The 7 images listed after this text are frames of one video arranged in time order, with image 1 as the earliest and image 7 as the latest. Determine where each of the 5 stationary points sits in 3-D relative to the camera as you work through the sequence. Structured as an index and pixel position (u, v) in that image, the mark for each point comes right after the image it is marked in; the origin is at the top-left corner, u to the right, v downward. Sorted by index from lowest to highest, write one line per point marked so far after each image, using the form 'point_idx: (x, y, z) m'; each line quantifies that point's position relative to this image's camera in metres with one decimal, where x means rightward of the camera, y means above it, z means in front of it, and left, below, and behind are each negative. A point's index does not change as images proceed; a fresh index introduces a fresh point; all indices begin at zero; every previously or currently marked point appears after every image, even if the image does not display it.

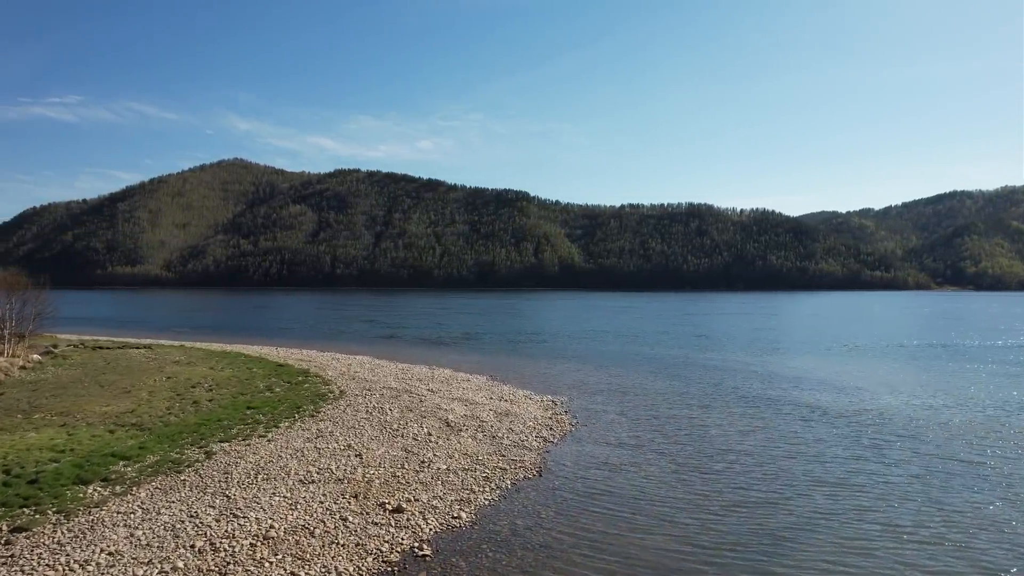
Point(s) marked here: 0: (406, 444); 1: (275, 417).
0: (-2.7, -3.9, +17.4) m
1: (-6.7, -3.7, +19.7) m
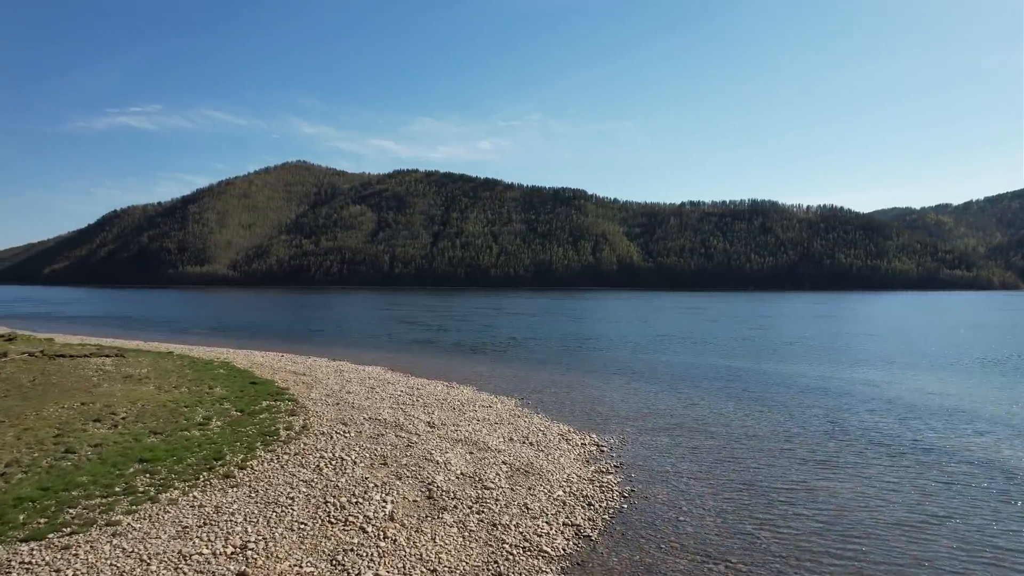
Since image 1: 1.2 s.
0: (-2.6, -3.8, +10.4) m
1: (-6.4, -3.6, +13.0) m
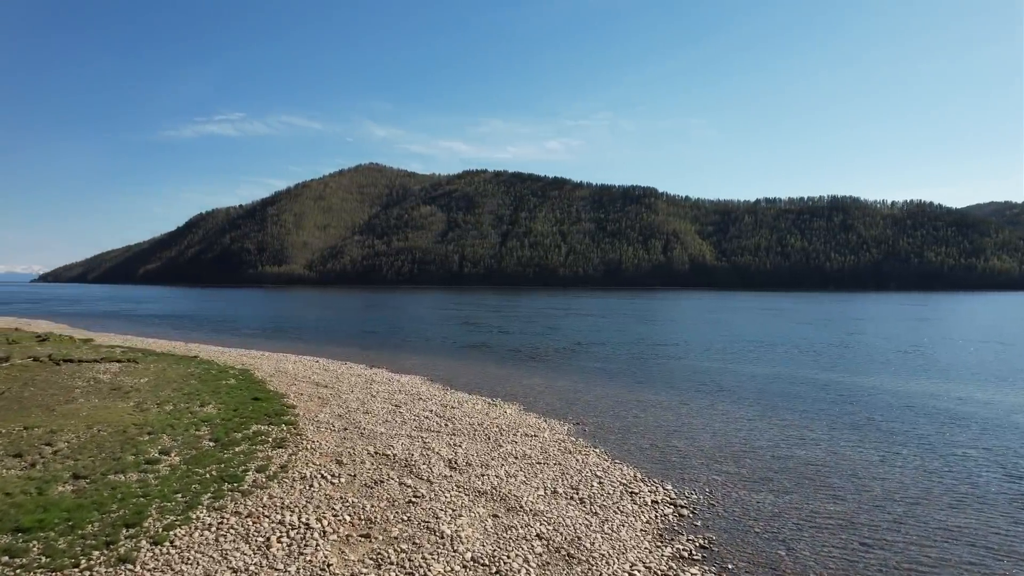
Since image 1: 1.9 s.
0: (-2.5, -3.8, +5.8) m
1: (-6.1, -3.5, +8.8) m
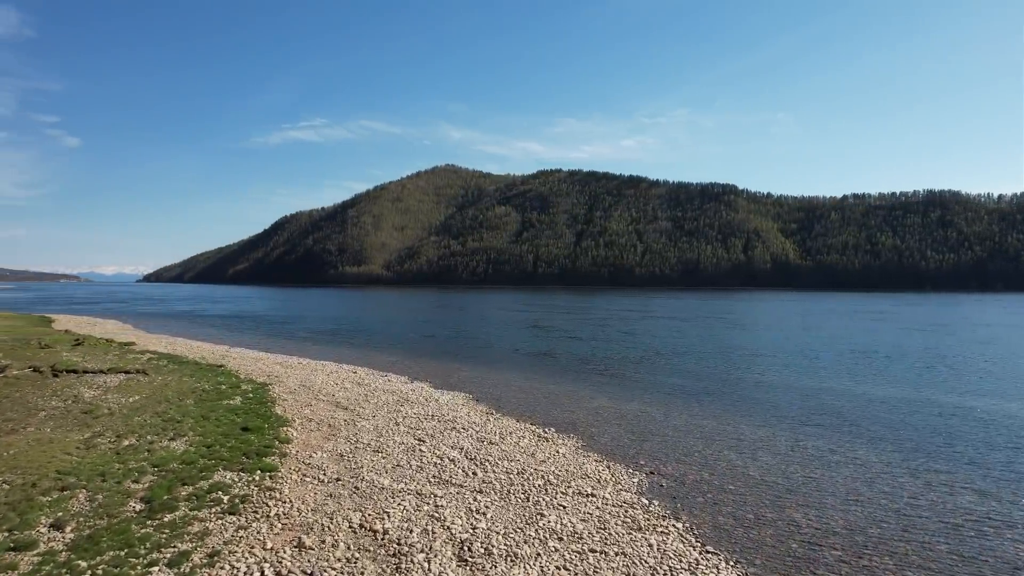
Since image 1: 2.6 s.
0: (-2.9, -3.8, +1.2) m
1: (-6.1, -3.6, +4.6) m
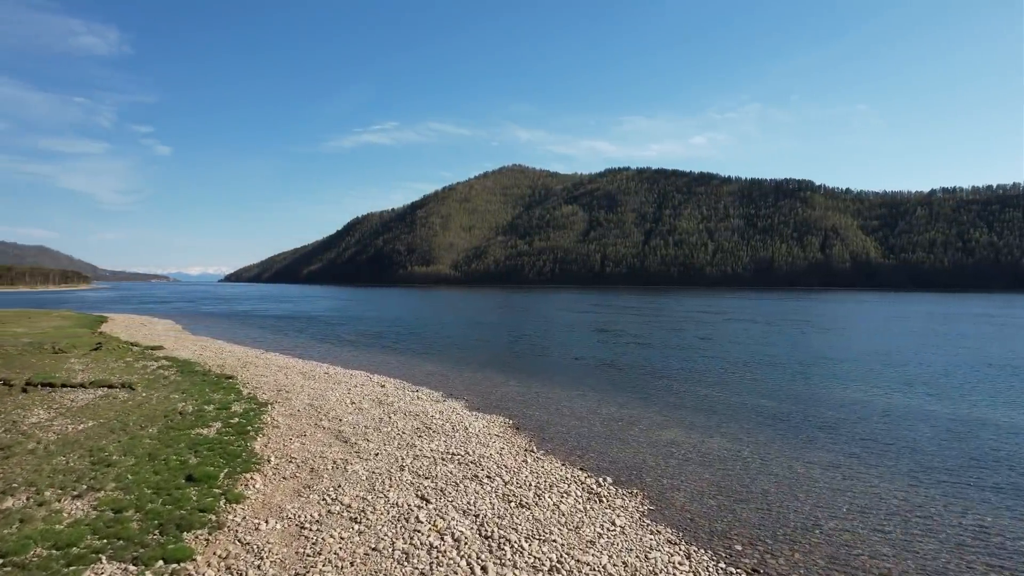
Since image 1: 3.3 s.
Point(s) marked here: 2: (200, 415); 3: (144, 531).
0: (-3.8, -3.9, -3.5) m
1: (-6.7, -3.6, +0.2) m
2: (-8.3, -3.4, +19.1) m
3: (-5.4, -3.6, +10.4) m
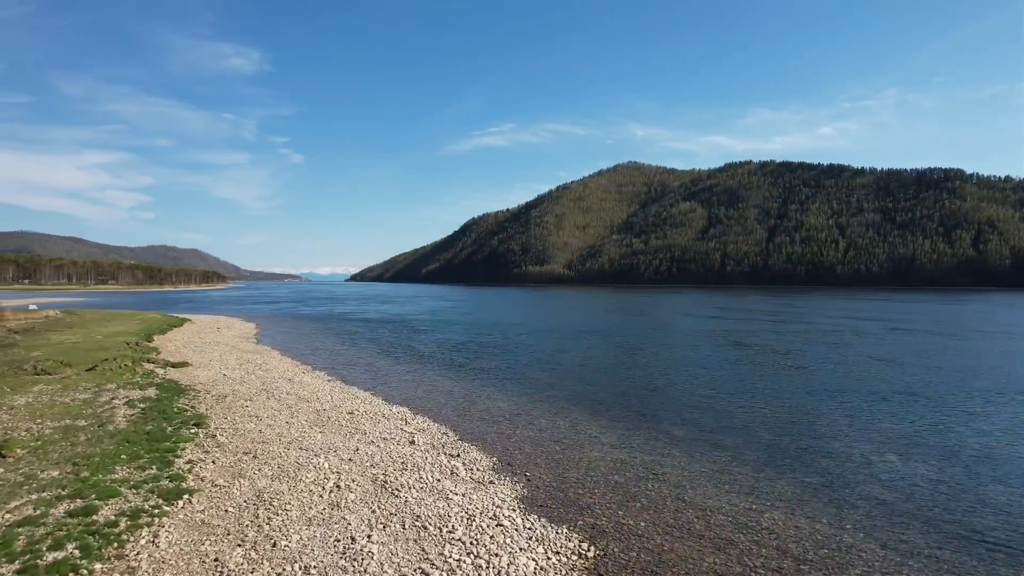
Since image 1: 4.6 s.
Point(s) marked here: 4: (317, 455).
0: (-6.5, -4.1, -12.5) m
1: (-8.7, -3.9, -8.4) m
2: (-7.2, -3.7, +10.5) m
3: (-5.8, -3.8, +1.5) m
4: (-4.7, -3.8, +17.2) m
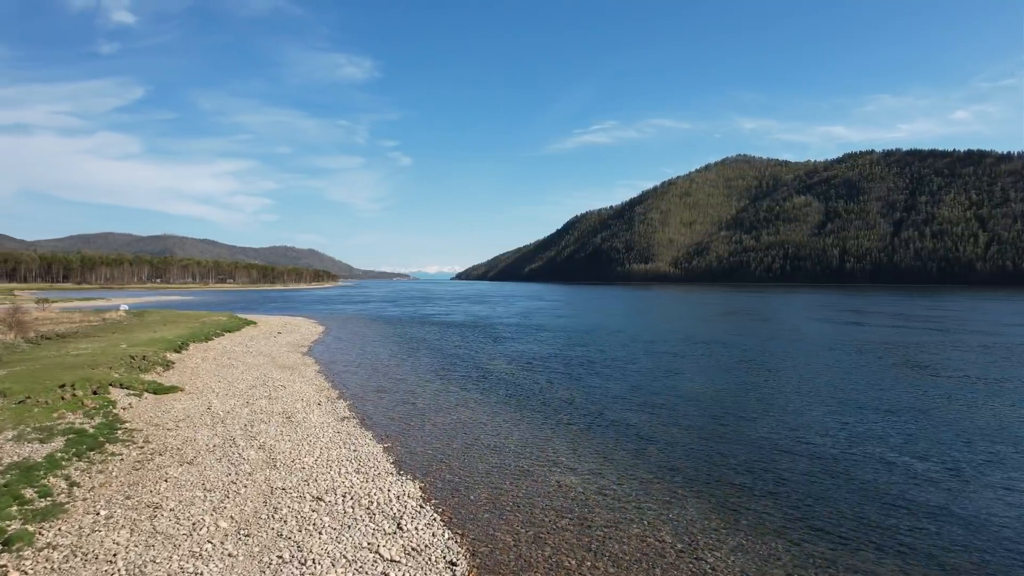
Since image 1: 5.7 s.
0: (-10.3, -4.4, -20.9) m
1: (-11.9, -4.1, -16.5) m
2: (-7.6, -3.9, +2.0) m
3: (-7.6, -4.0, -7.2) m
4: (-4.2, -4.0, +8.2) m
